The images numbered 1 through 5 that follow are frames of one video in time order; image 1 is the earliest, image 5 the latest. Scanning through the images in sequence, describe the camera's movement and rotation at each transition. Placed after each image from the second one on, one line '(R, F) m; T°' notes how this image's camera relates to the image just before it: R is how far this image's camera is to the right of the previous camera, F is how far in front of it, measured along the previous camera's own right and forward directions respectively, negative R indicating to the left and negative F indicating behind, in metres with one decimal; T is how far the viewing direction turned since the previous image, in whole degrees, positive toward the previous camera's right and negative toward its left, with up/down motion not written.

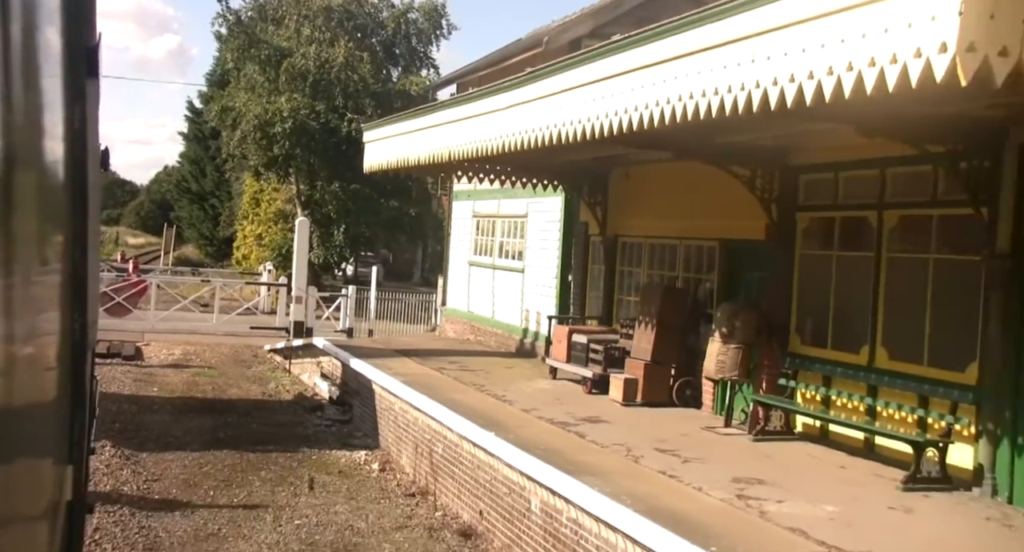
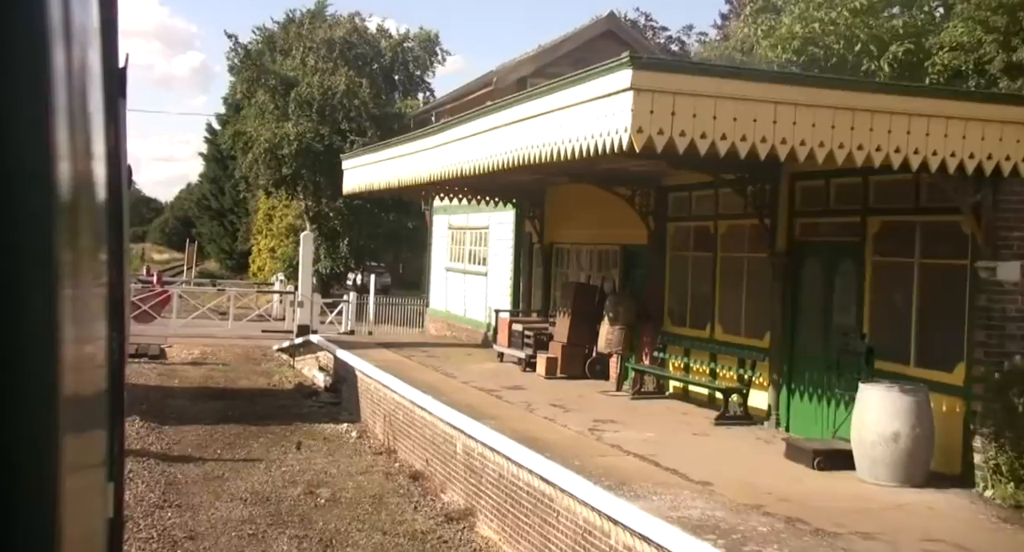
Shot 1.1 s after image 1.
(+1.0, -2.9) m; -1°
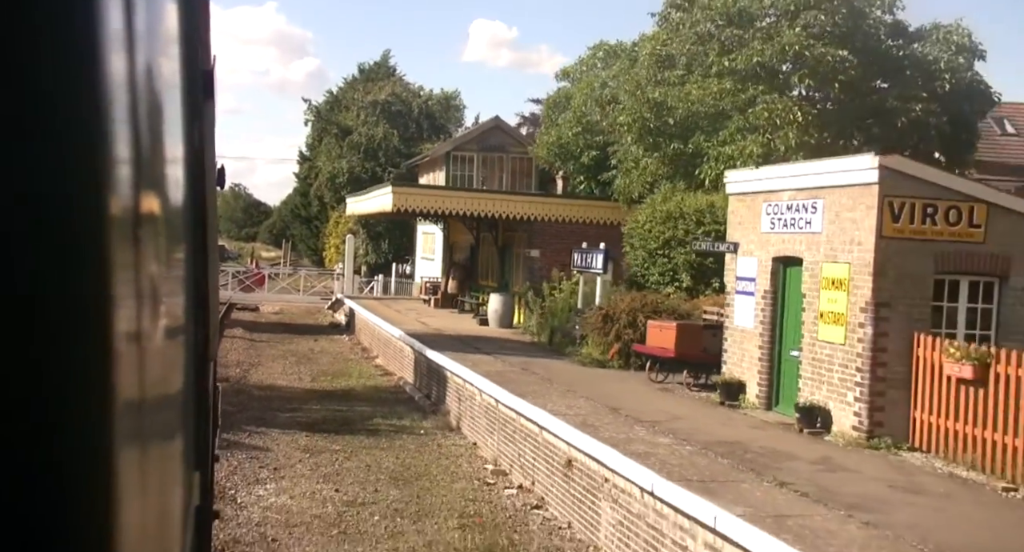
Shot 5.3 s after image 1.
(+5.0, -14.4) m; -5°
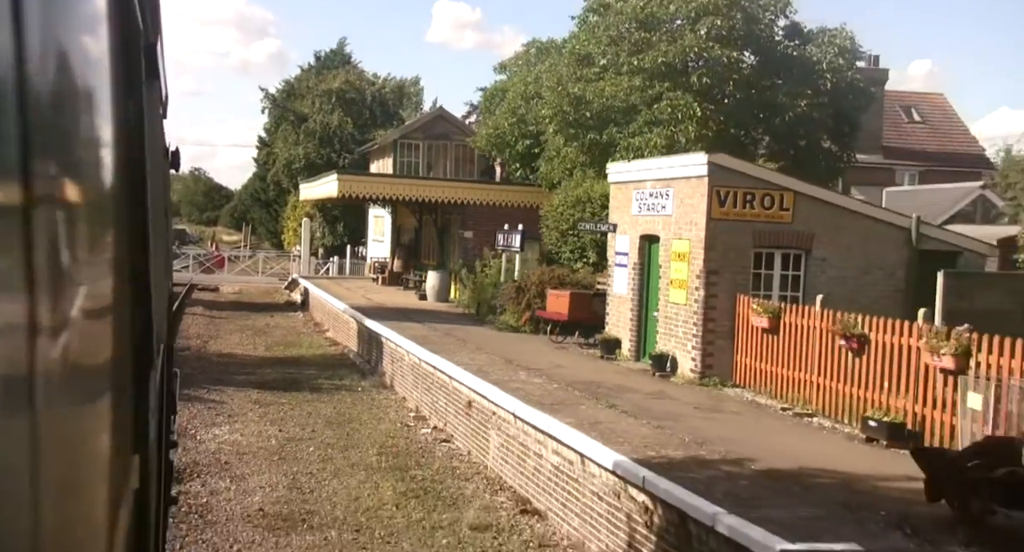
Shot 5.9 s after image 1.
(+0.6, -2.4) m; +2°
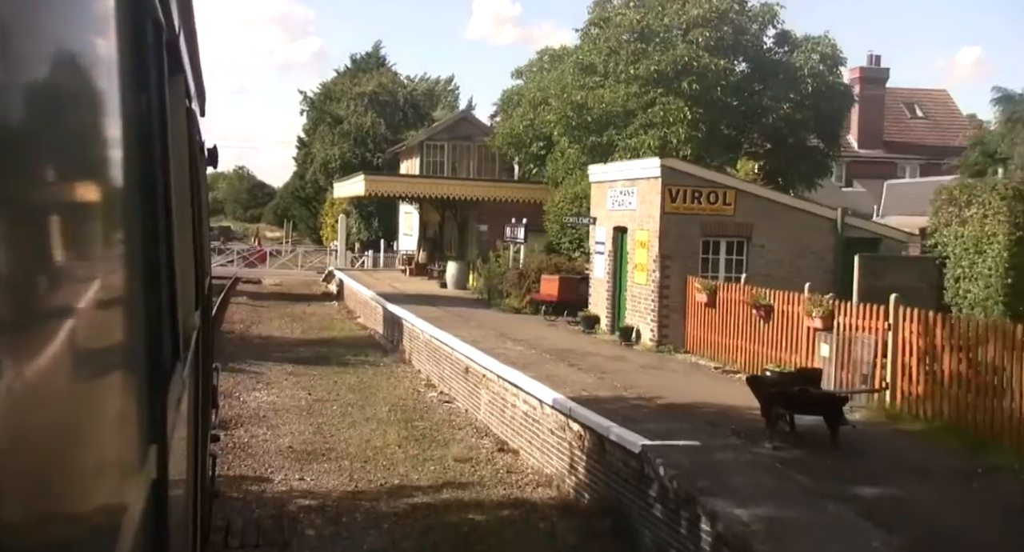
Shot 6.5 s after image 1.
(+0.7, -2.3) m; -2°
